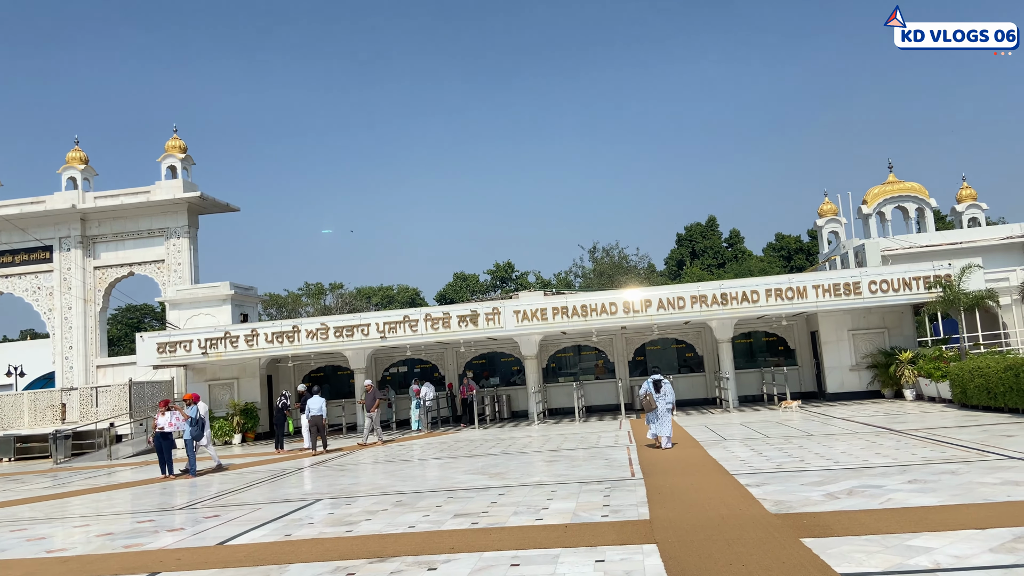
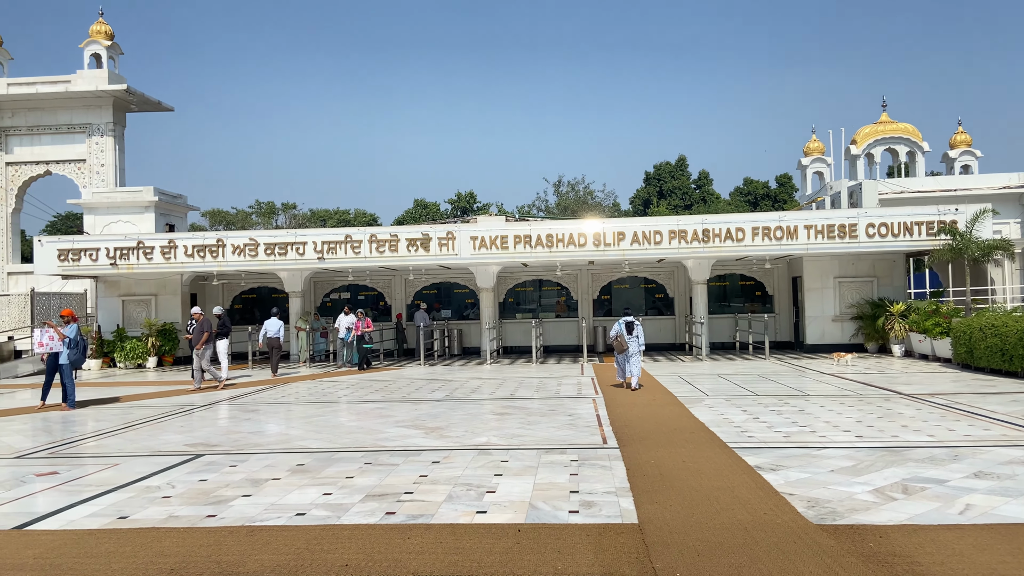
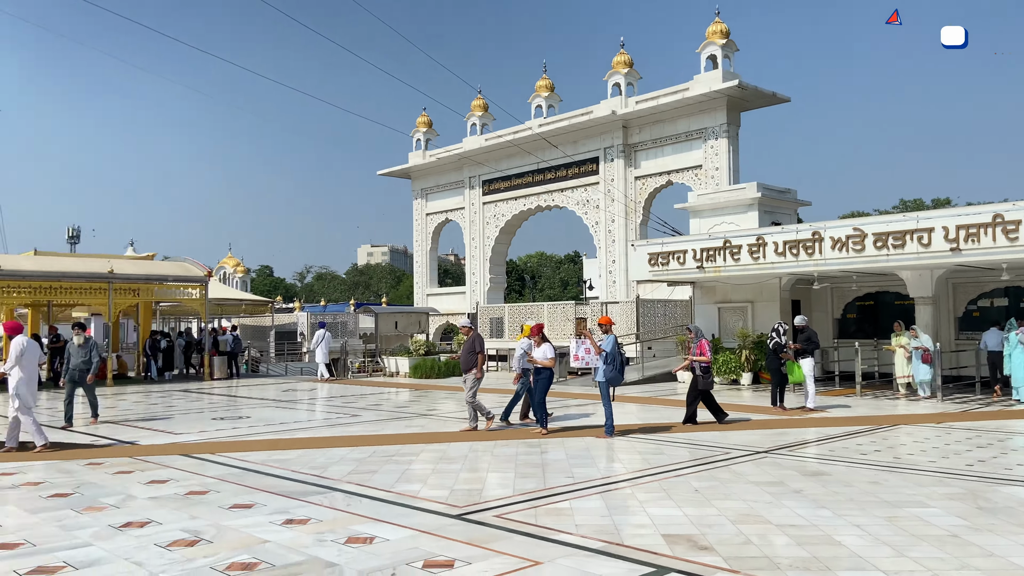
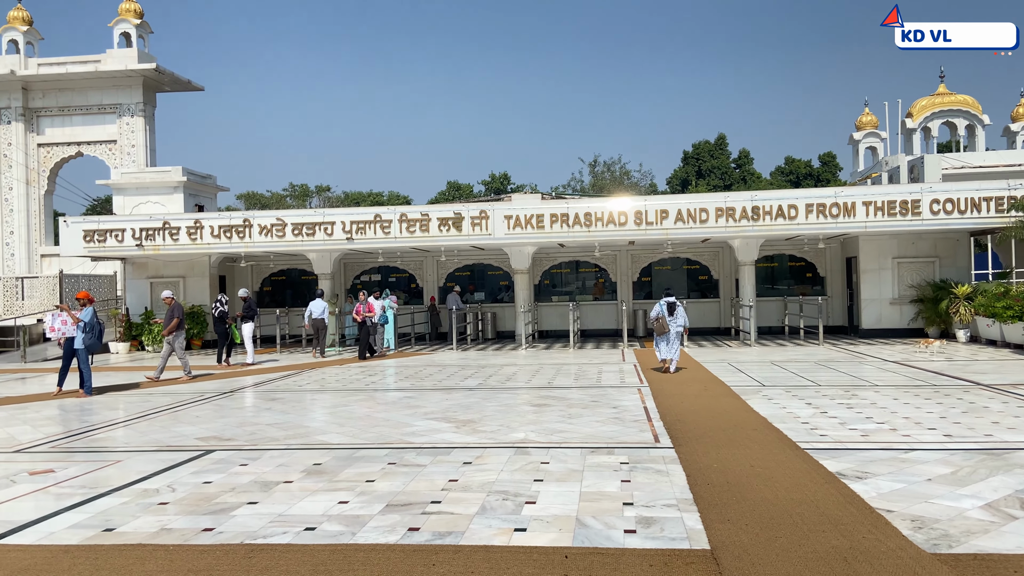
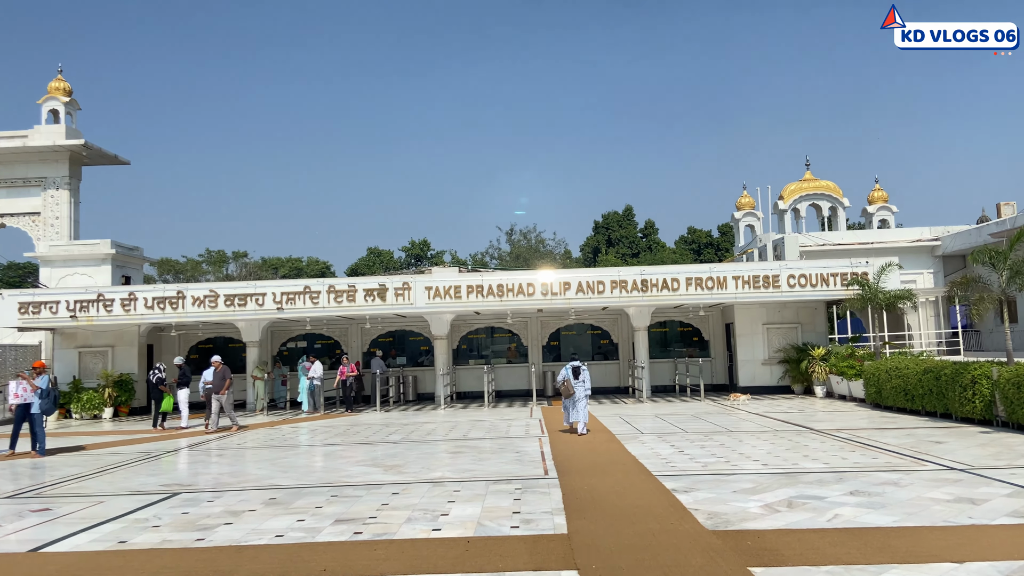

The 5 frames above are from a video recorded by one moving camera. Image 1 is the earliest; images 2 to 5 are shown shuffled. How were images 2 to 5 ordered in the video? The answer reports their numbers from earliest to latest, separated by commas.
5, 2, 4, 3
